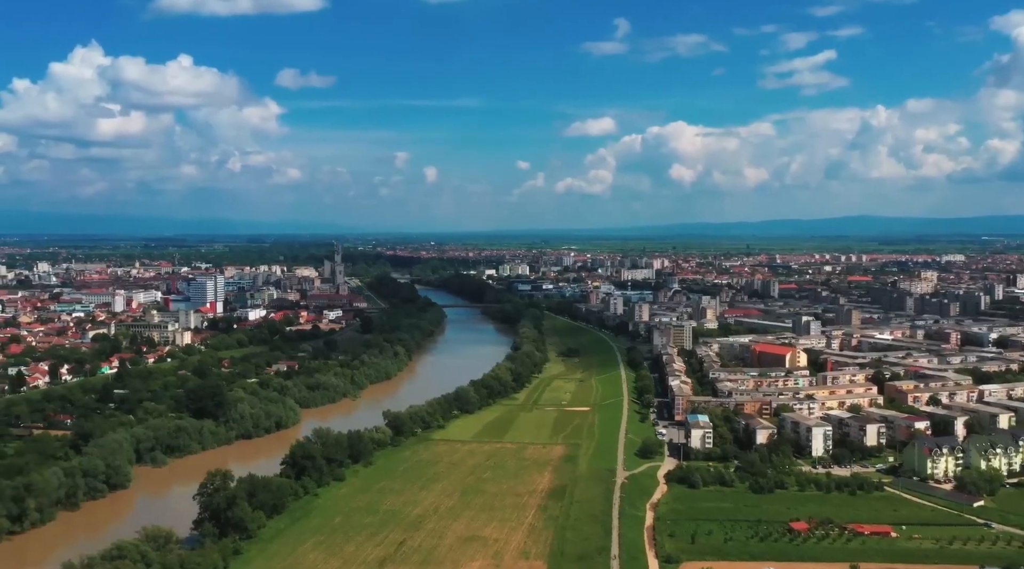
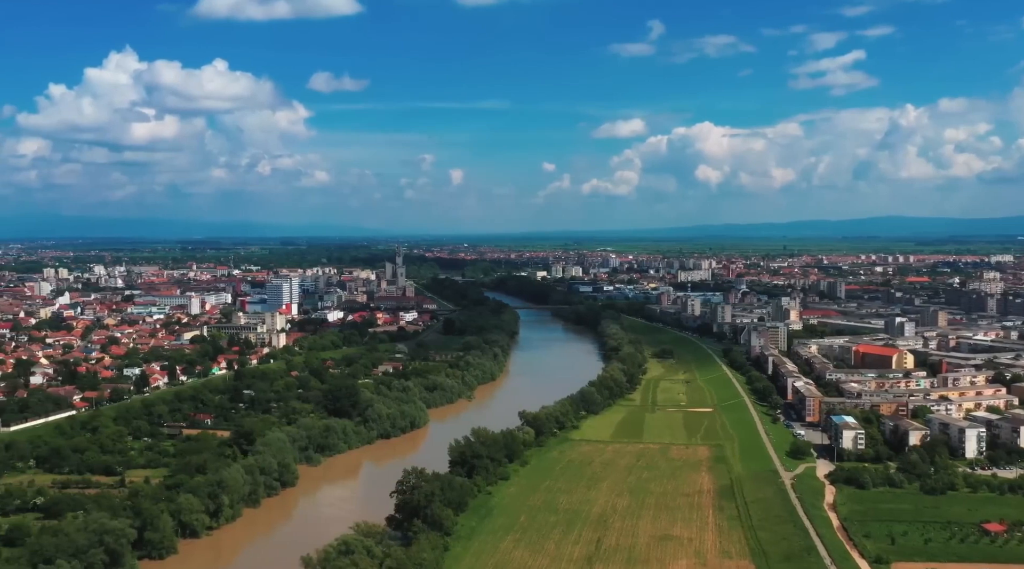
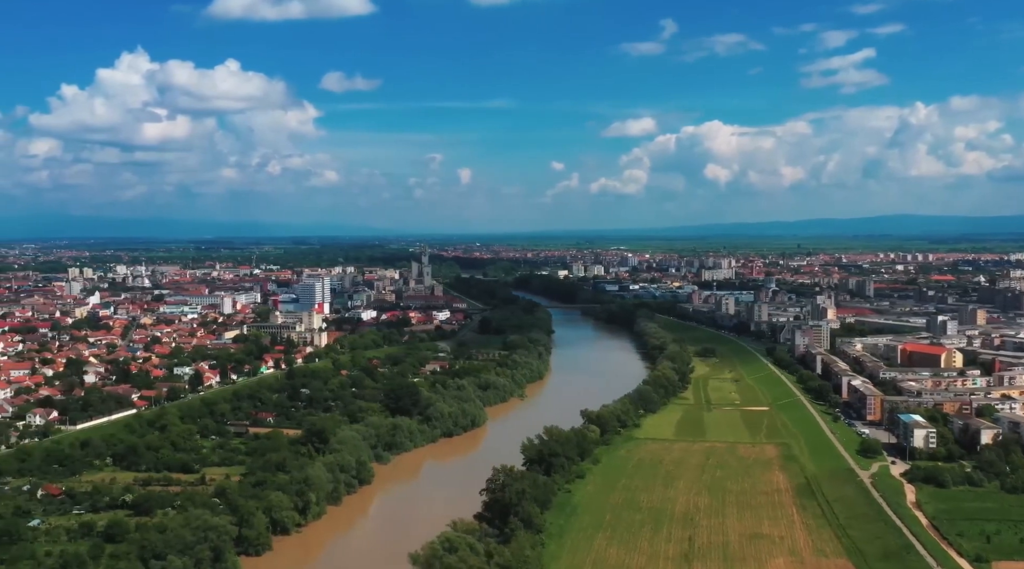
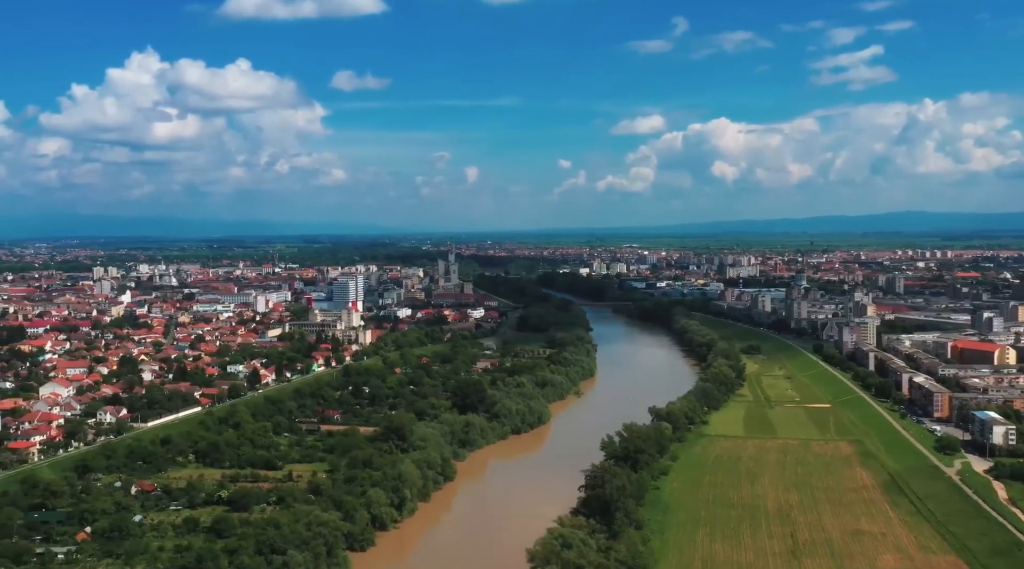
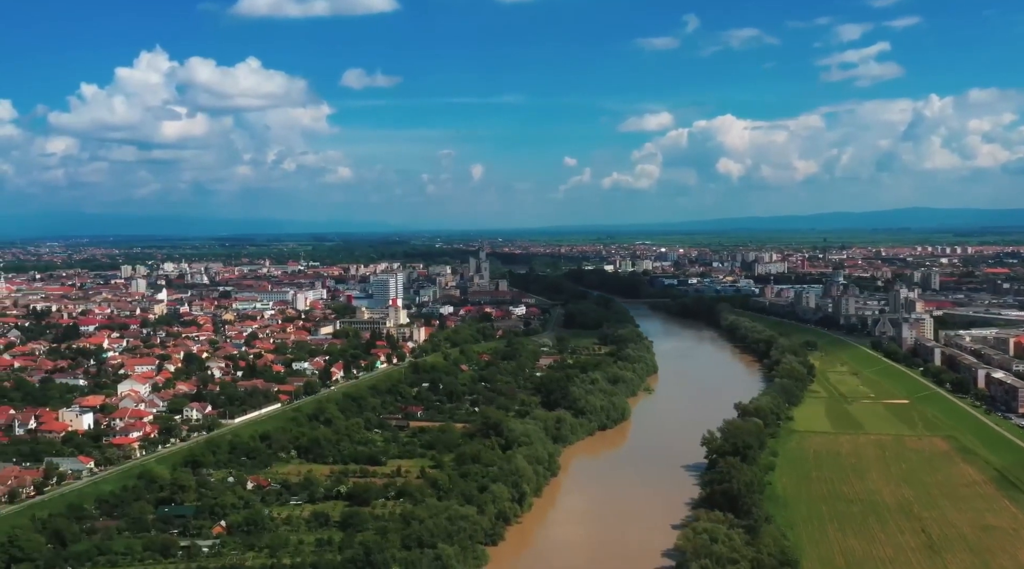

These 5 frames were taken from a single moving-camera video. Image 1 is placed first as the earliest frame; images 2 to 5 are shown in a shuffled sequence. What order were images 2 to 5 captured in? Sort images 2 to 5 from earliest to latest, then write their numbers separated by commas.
2, 3, 4, 5
